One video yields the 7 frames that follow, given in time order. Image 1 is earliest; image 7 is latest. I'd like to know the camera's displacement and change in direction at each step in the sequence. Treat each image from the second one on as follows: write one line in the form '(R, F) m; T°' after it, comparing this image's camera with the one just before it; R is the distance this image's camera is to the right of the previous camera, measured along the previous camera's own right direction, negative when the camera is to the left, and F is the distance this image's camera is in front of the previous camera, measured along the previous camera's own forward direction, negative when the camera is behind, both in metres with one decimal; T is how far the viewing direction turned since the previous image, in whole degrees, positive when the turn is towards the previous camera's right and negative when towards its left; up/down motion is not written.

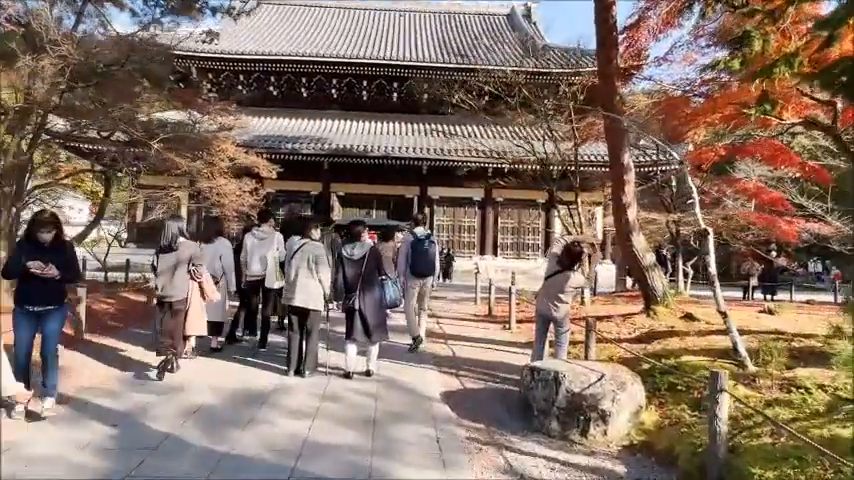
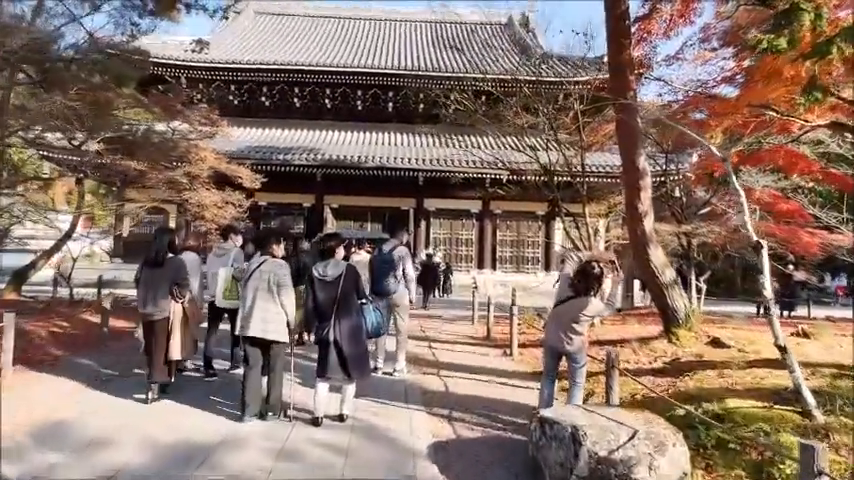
(+0.1, +0.8) m; 0°
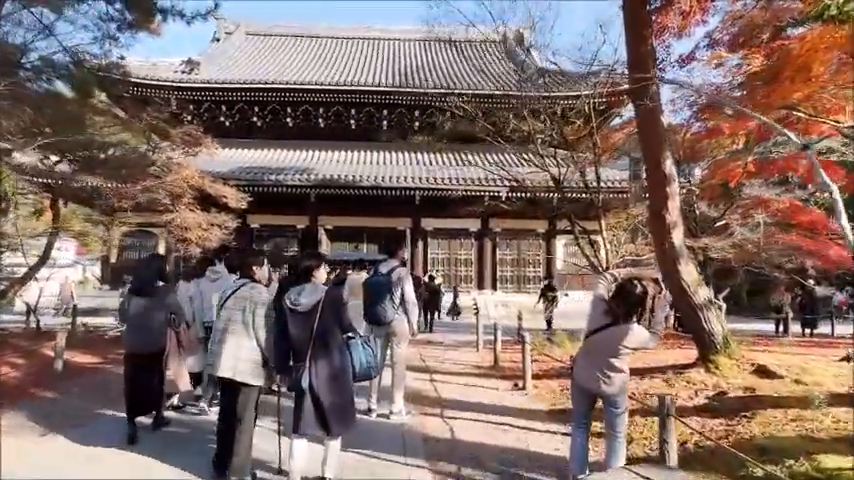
(0.0, +0.7) m; 0°
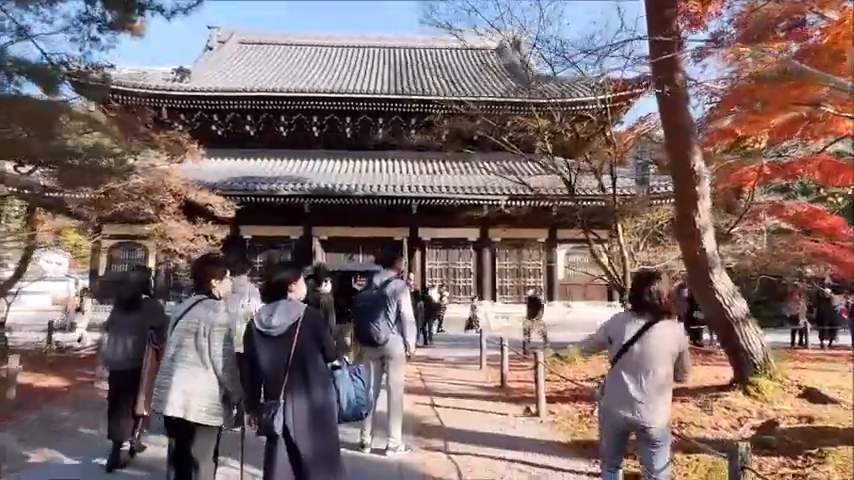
(0.0, +0.6) m; 0°
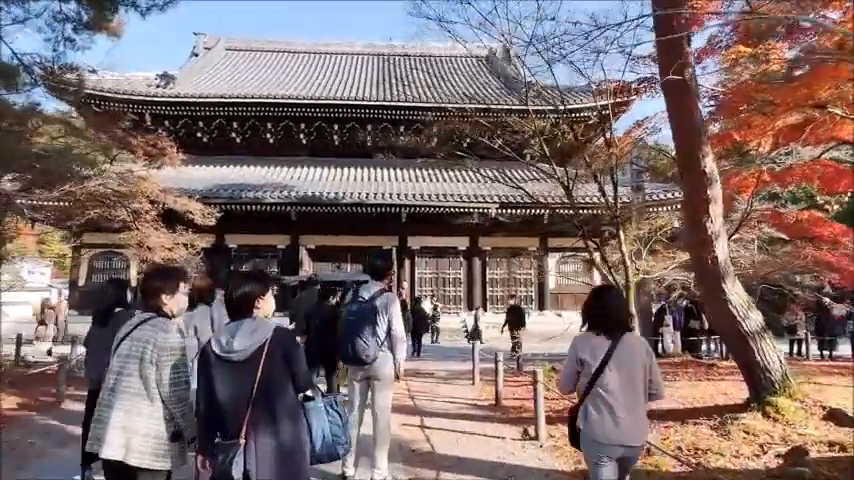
(0.0, +0.4) m; +1°
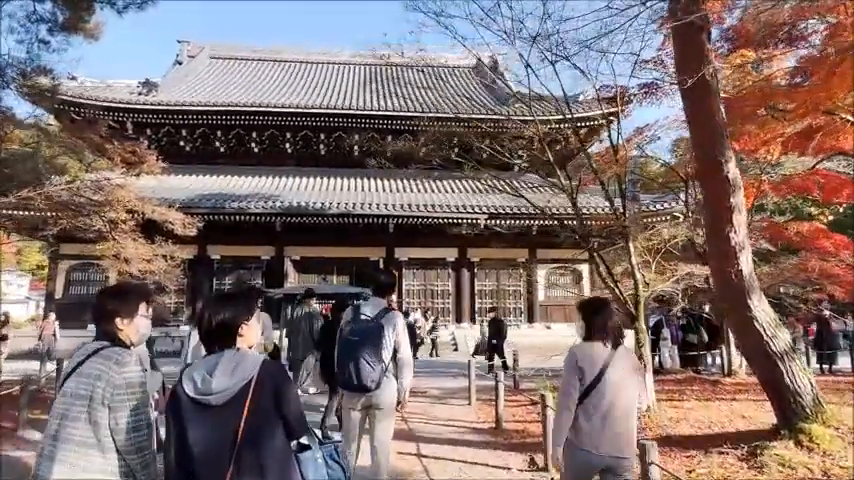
(-0.1, +0.4) m; +1°
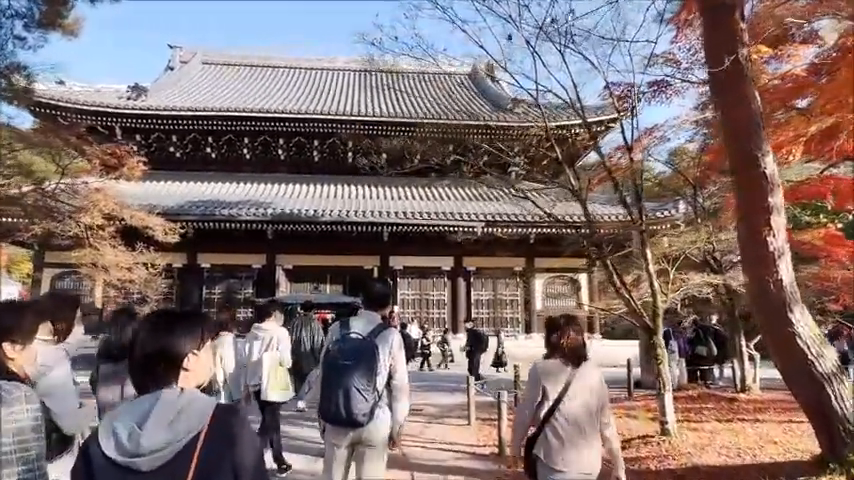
(0.0, +0.5) m; 0°
